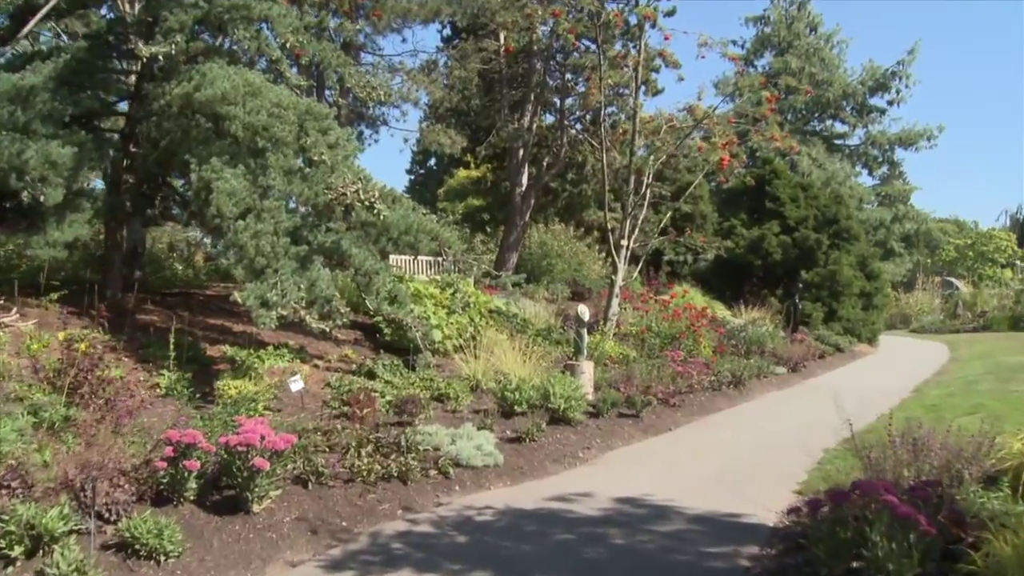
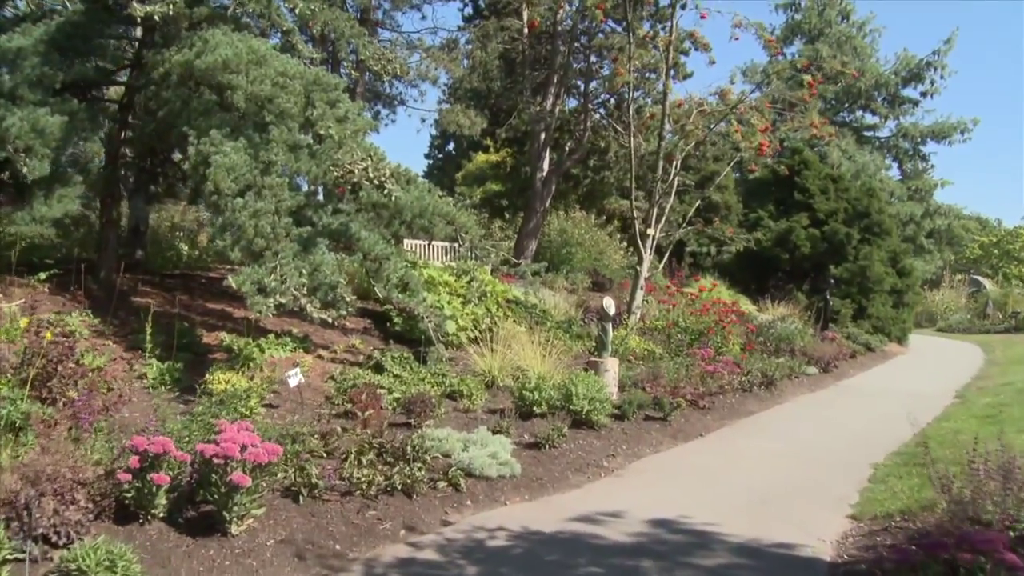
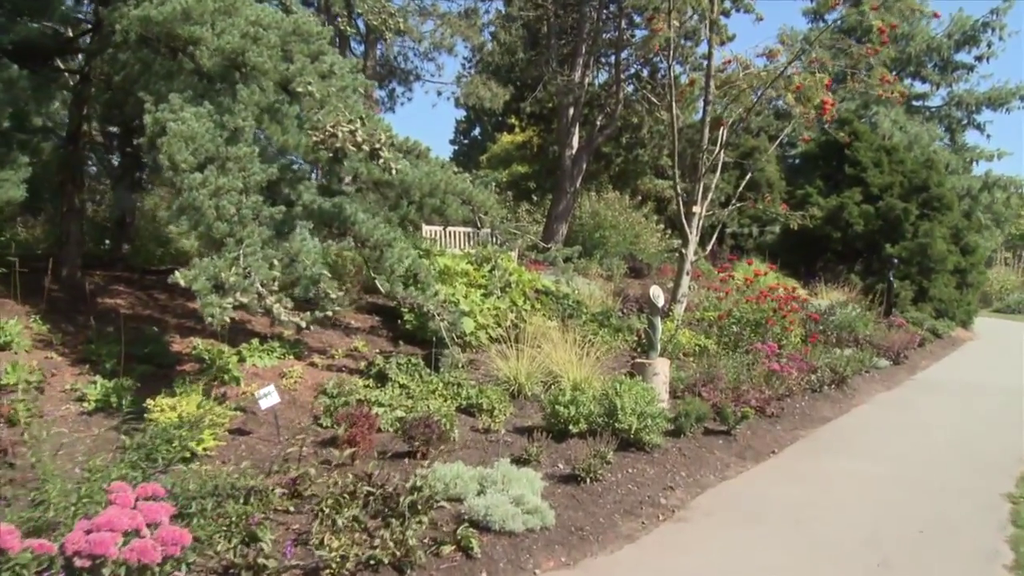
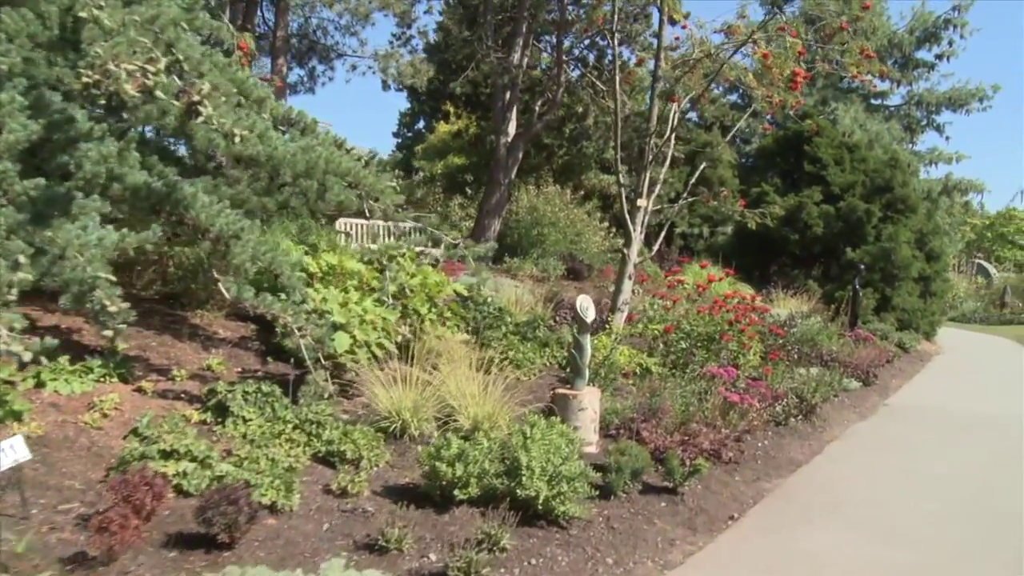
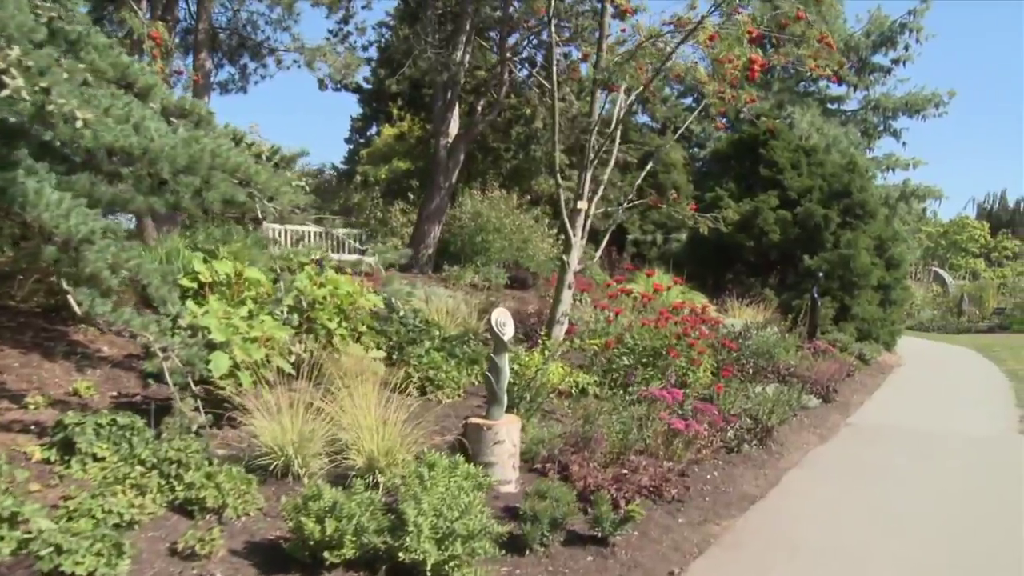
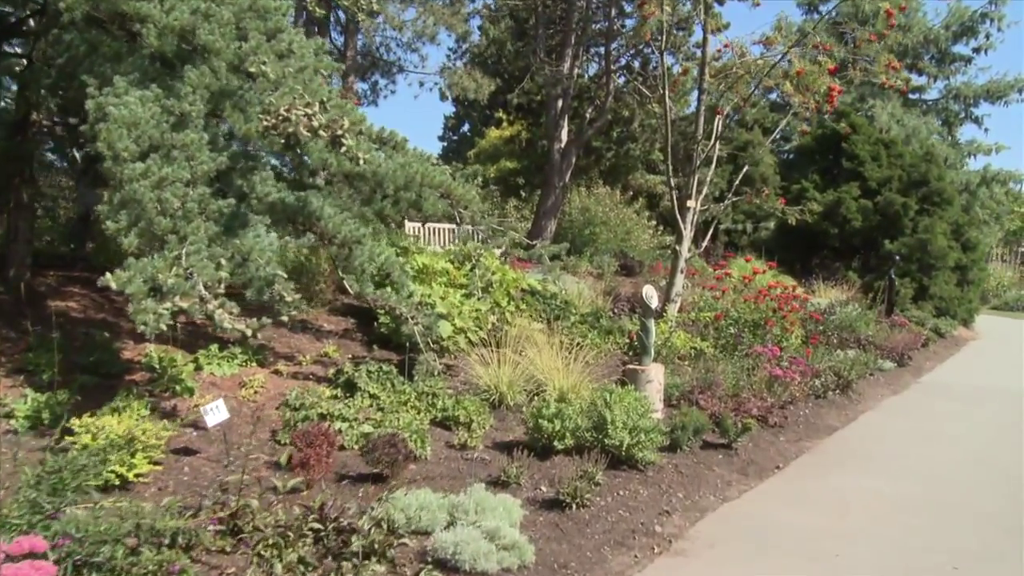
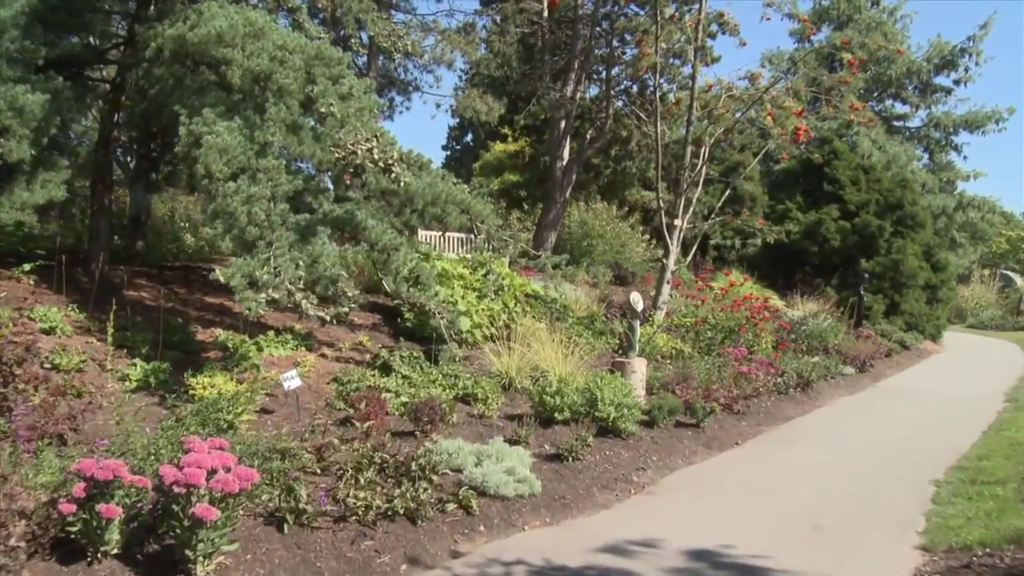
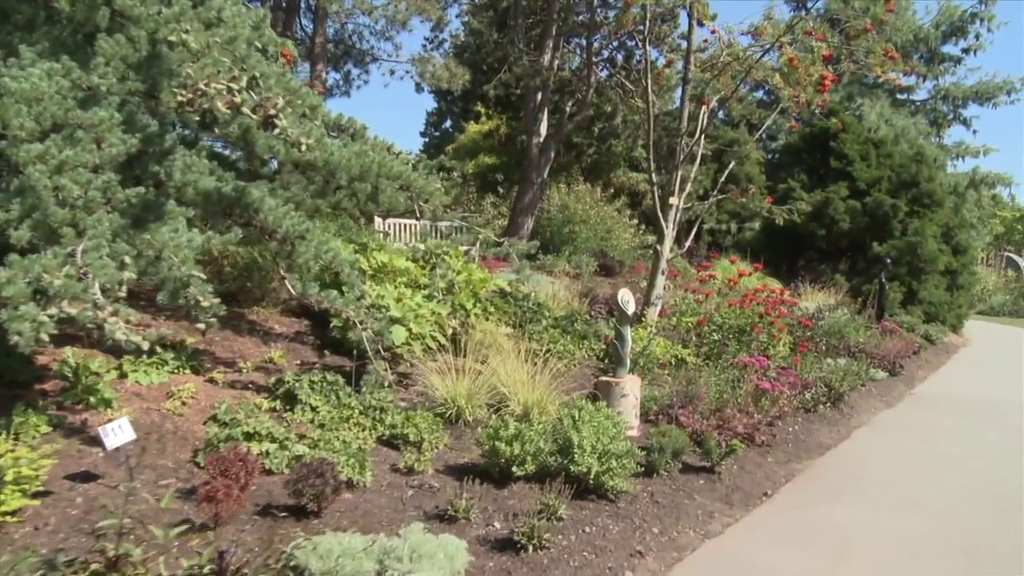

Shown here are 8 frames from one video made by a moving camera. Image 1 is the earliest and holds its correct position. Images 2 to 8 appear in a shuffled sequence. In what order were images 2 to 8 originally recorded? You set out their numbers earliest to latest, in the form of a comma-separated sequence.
2, 7, 3, 6, 8, 4, 5
